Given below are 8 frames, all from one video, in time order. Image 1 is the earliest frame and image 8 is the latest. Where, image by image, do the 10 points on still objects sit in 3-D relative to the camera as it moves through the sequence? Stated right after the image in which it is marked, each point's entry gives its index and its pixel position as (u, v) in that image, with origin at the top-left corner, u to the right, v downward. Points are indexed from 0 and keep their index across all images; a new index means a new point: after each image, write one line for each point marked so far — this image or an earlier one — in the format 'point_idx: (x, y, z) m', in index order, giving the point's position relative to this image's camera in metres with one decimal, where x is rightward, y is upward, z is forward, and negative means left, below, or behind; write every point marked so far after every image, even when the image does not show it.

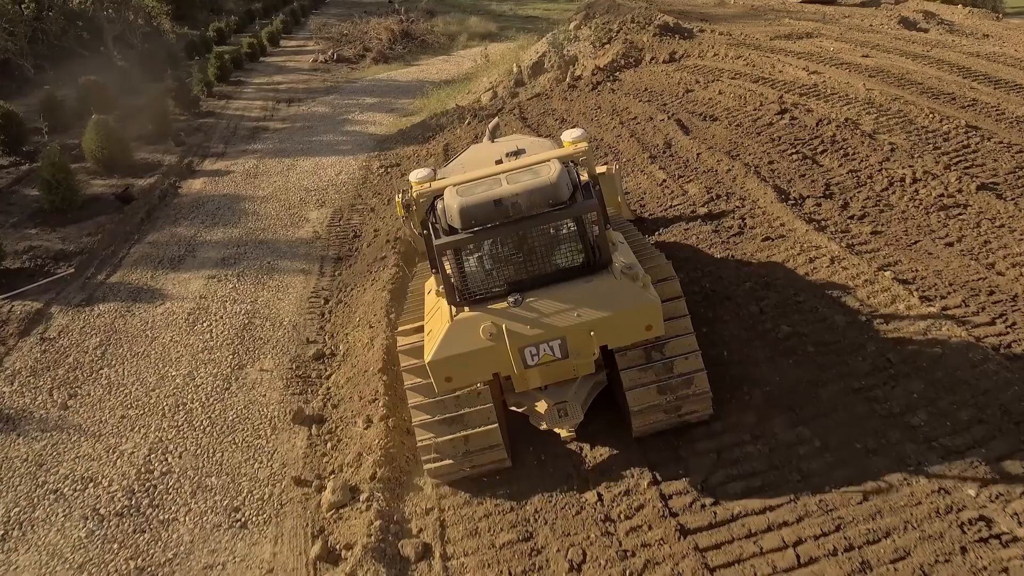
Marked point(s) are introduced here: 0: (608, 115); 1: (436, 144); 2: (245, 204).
0: (+2.1, +3.8, +13.4) m
1: (-2.1, +4.0, +16.9) m
2: (-6.4, +2.0, +14.5) m
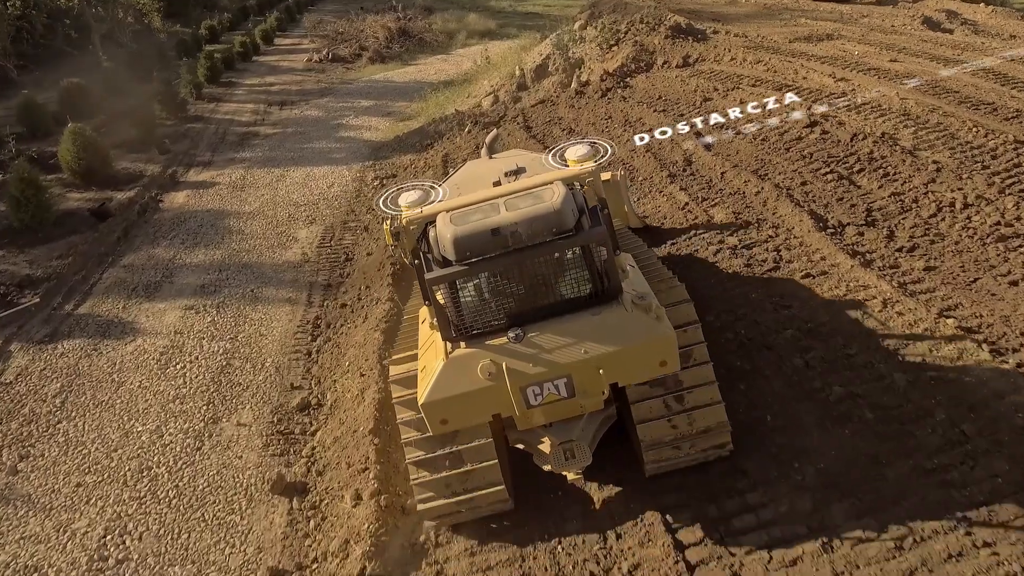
0: (+2.2, +3.3, +12.4) m
1: (-2.0, +3.5, +15.9) m
2: (-6.3, +1.5, +13.5) m
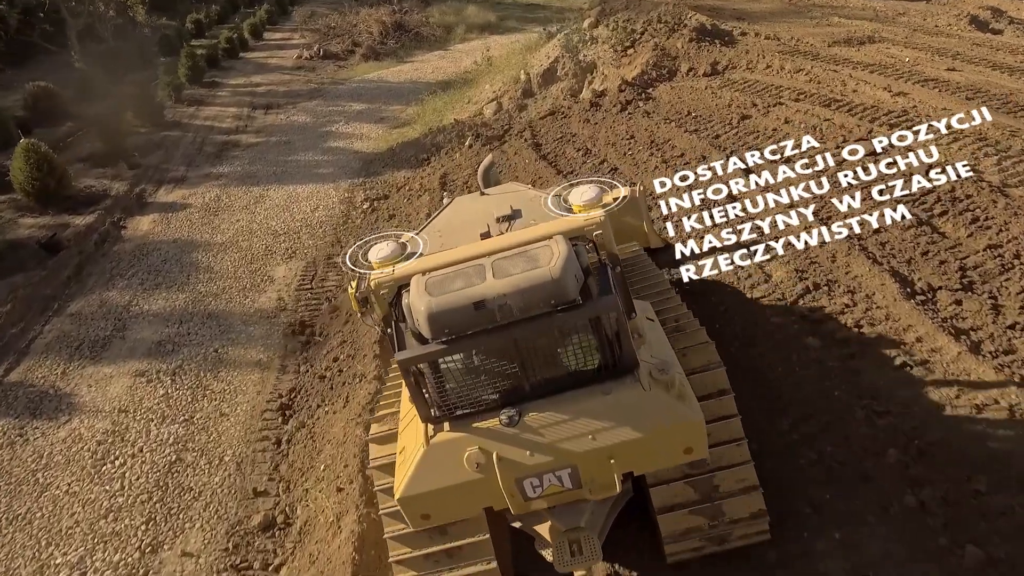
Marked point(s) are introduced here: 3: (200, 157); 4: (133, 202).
0: (+2.3, +2.5, +10.7) m
1: (-1.9, +2.7, +14.3) m
2: (-6.1, +0.7, +11.9) m
3: (-9.0, +3.8, +17.6) m
4: (-9.0, +2.0, +14.6) m
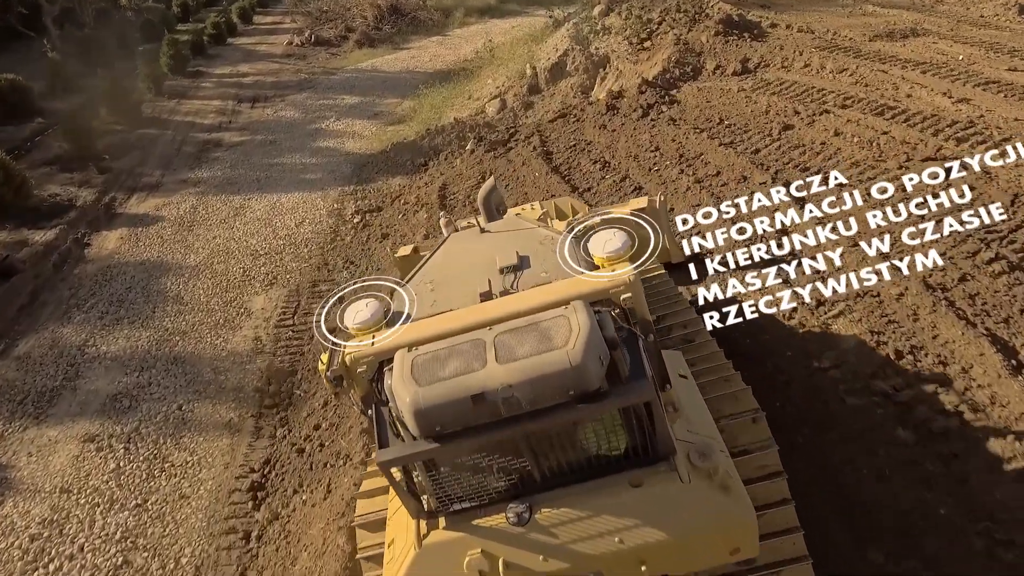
0: (+2.5, +1.9, +9.4) m
1: (-1.7, +2.3, +12.9) m
2: (-6.0, +0.2, +10.6) m
3: (-8.8, +3.4, +16.2) m
4: (-8.9, +1.6, +13.2) m
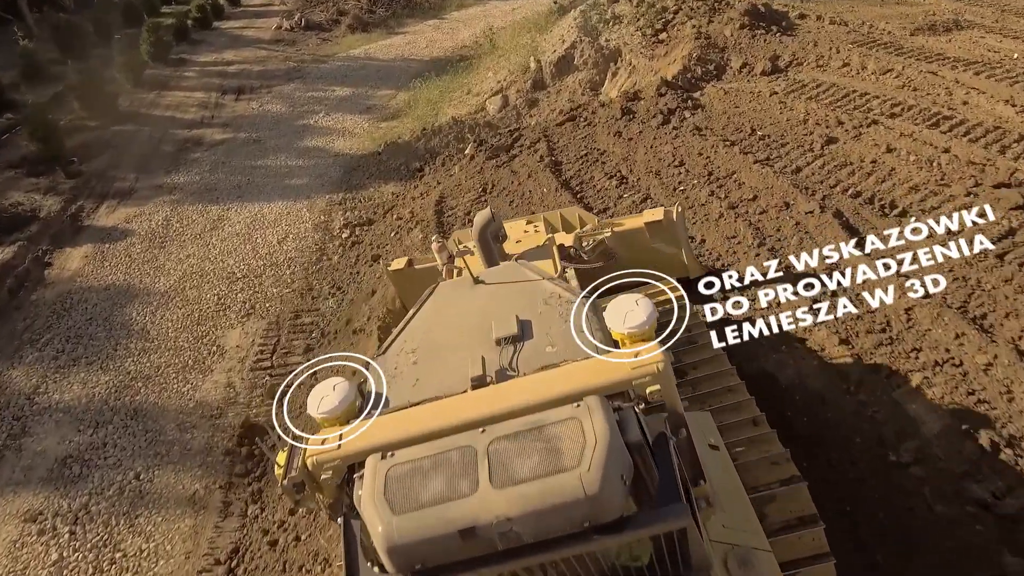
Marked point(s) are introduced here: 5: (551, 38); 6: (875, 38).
0: (+2.5, +1.4, +8.3) m
1: (-1.7, +1.9, +11.8) m
2: (-5.9, -0.3, +9.5) m
3: (-8.8, +3.1, +15.0) m
4: (-8.8, +1.2, +12.1) m
5: (+1.0, +6.3, +15.6) m
6: (+6.8, +4.7, +11.5) m
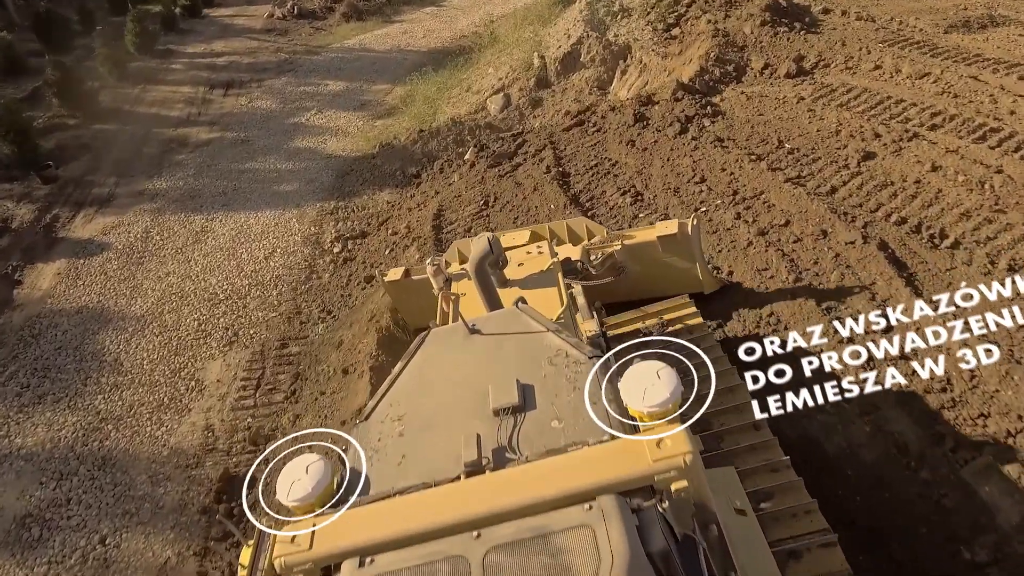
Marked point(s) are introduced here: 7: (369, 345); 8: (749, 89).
0: (+2.6, +1.0, +7.5) m
1: (-1.6, +1.6, +11.0) m
2: (-5.8, -0.7, +8.8) m
3: (-8.7, +2.9, +14.2) m
4: (-8.8, +0.9, +11.3) m
5: (+1.0, +6.1, +14.7) m
6: (+6.9, +4.4, +10.6) m
7: (-1.8, -0.6, +7.5) m
8: (+3.8, +3.2, +9.8) m
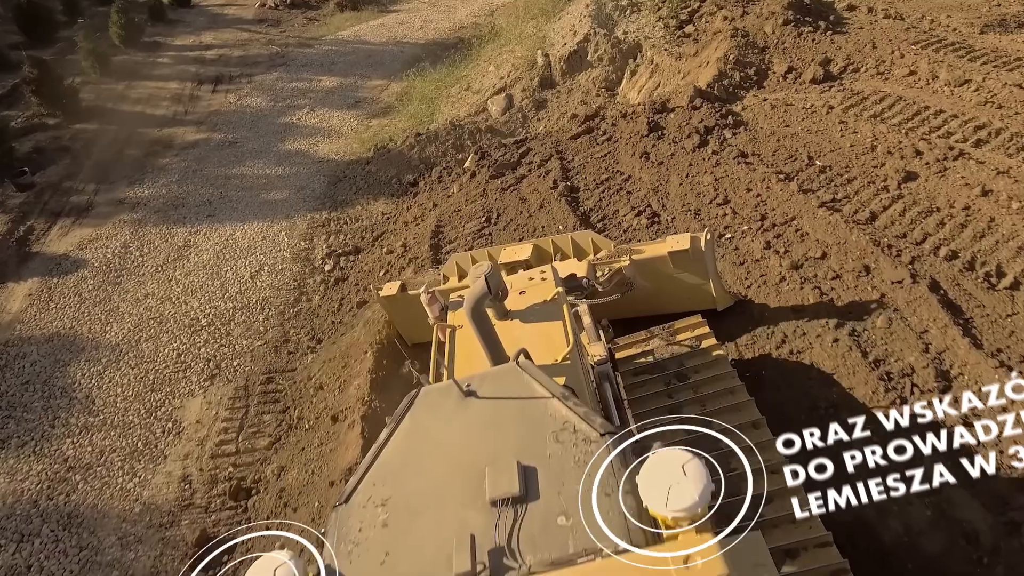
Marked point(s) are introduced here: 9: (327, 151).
0: (+2.7, +0.6, +6.9) m
1: (-1.5, +1.3, +10.3) m
2: (-5.8, -1.0, +8.1) m
3: (-8.7, +2.6, +13.4) m
4: (-8.7, +0.6, +10.6) m
5: (+1.1, +5.9, +13.9) m
6: (+6.9, +4.1, +9.9) m
7: (-1.7, -1.0, +6.8) m
8: (+3.9, +2.8, +9.0) m
9: (-4.1, +3.1, +13.7) m
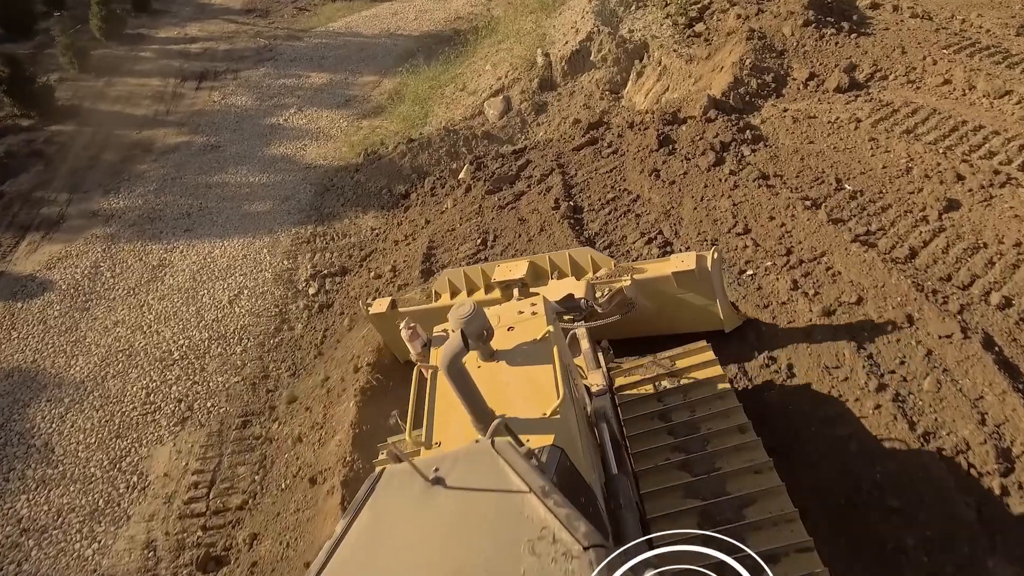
0: (+2.7, +0.2, +6.2) m
1: (-1.6, +0.9, +9.6) m
2: (-5.8, -1.5, +7.5) m
3: (-8.7, +2.3, +12.7) m
4: (-8.7, +0.2, +9.9) m
5: (+1.0, +5.6, +13.1) m
6: (+6.9, +3.7, +9.1) m
7: (-1.7, -1.5, +6.2) m
8: (+3.8, +2.4, +8.3) m
9: (-4.2, +2.8, +12.9) m
